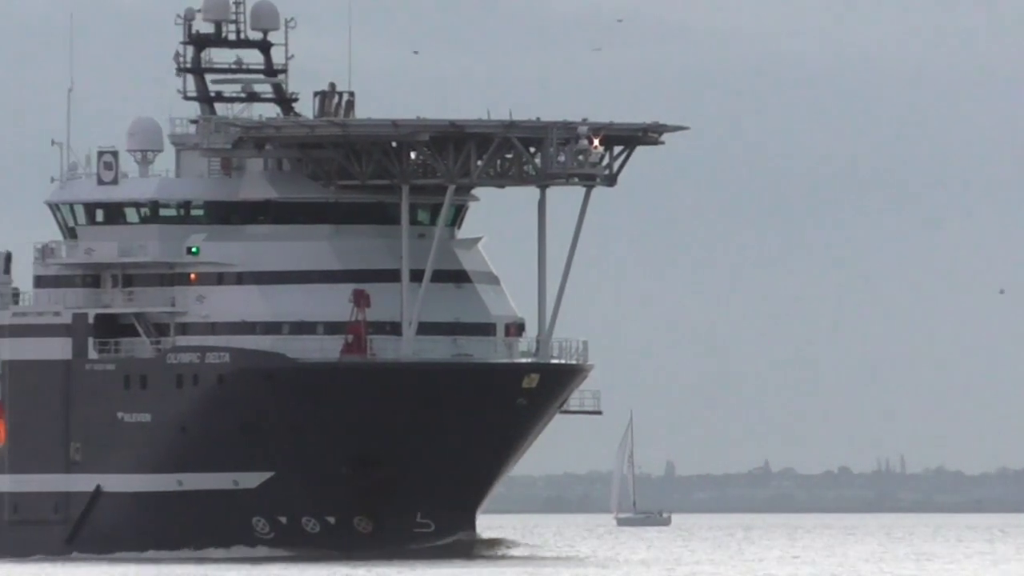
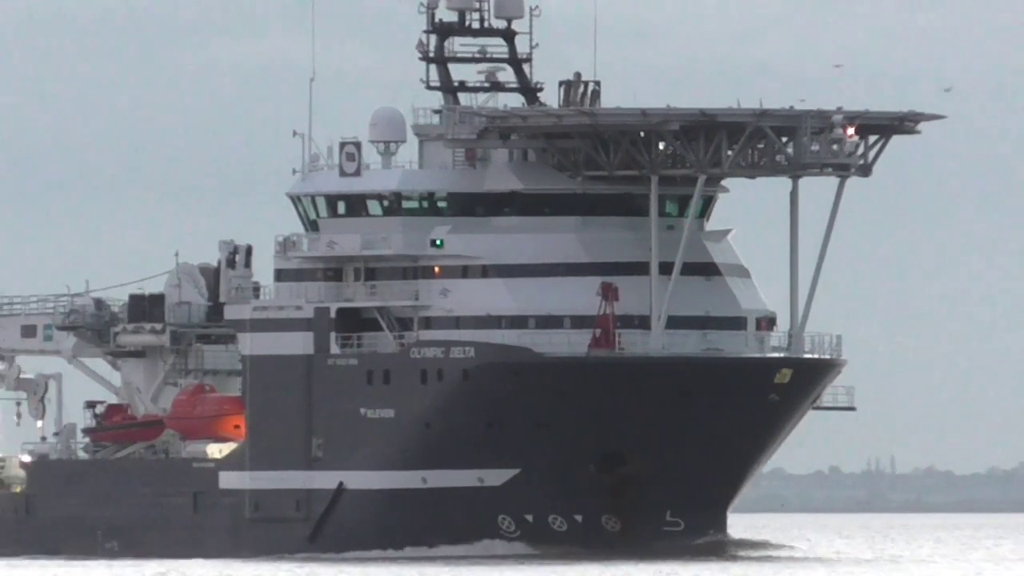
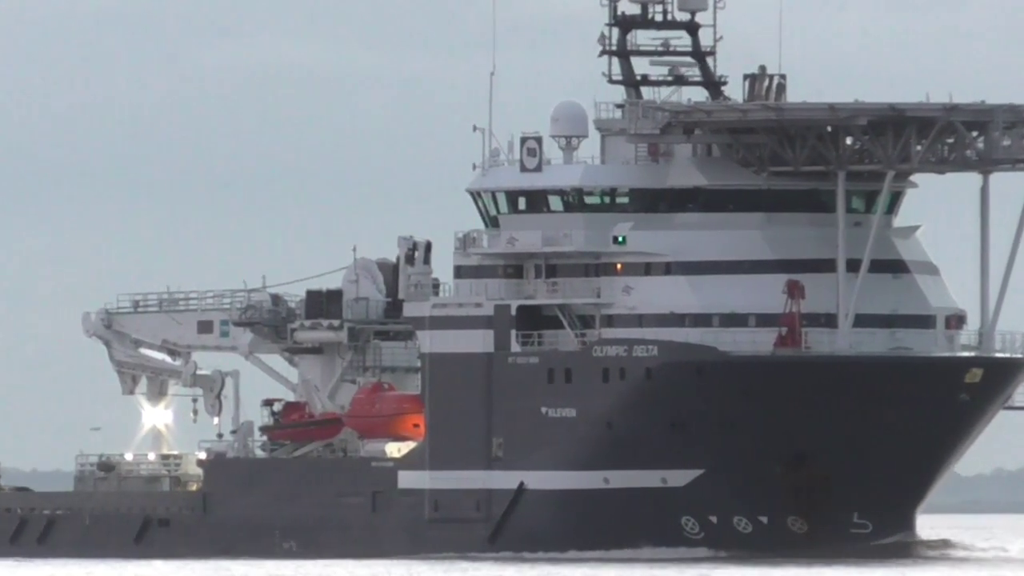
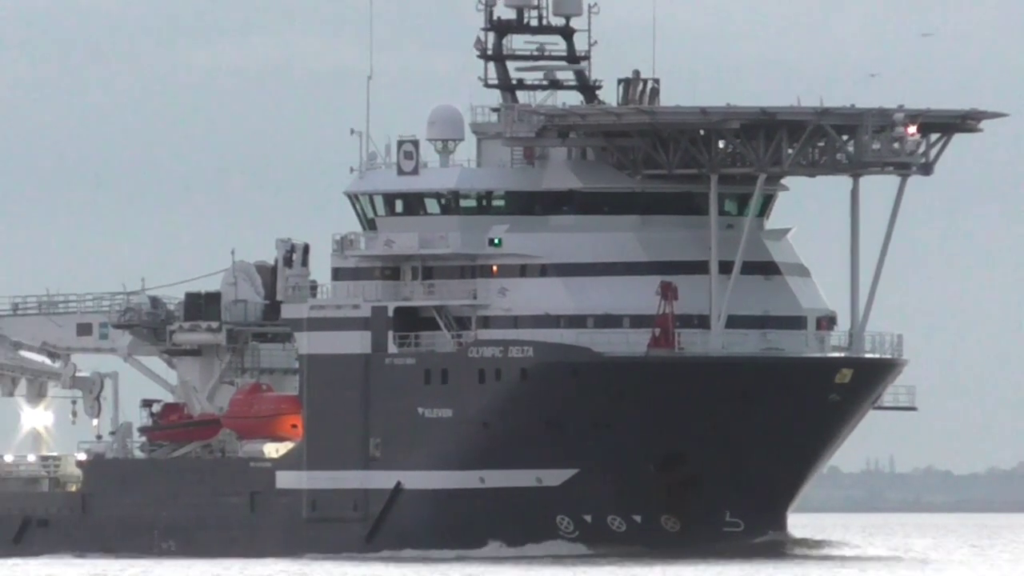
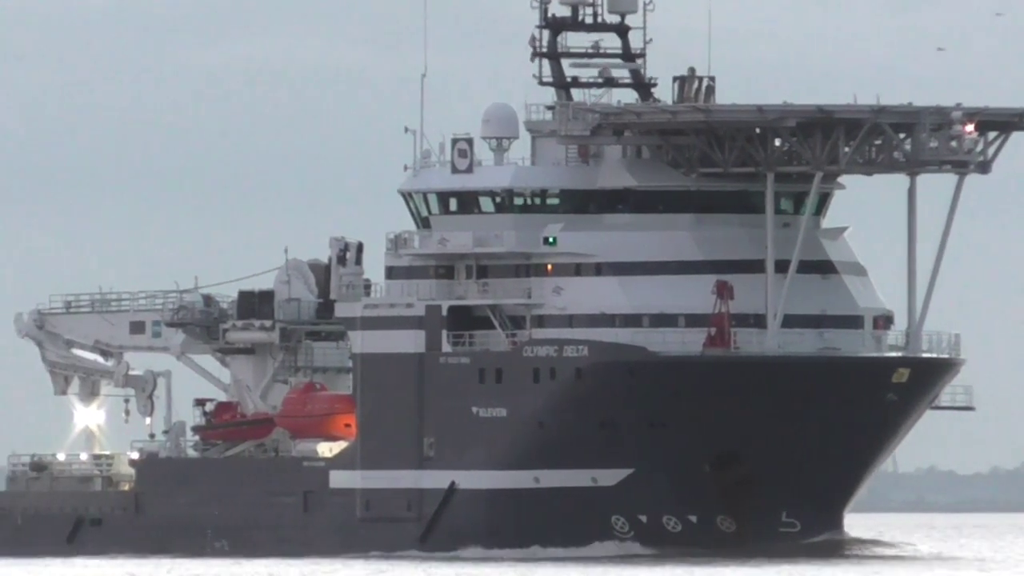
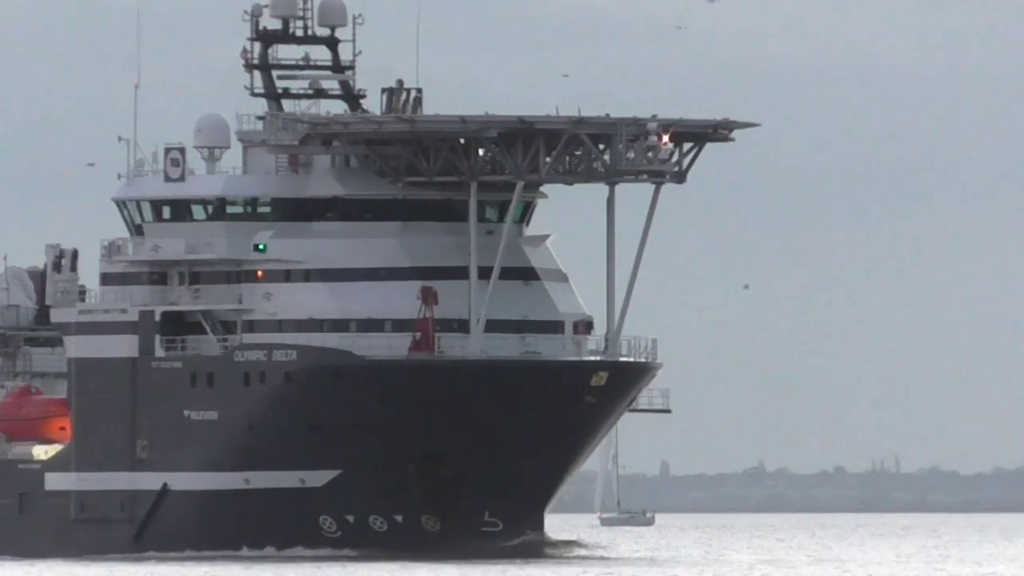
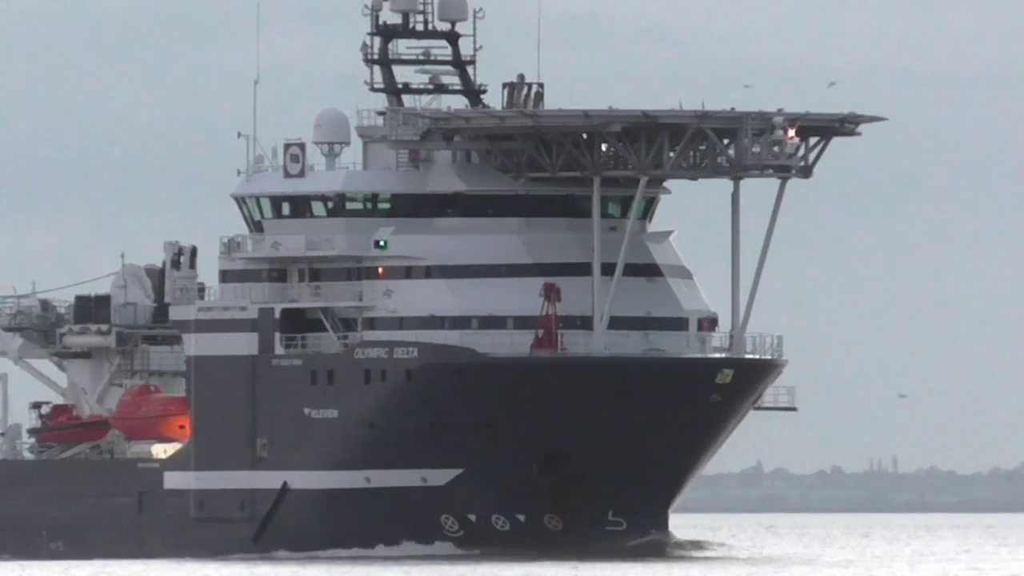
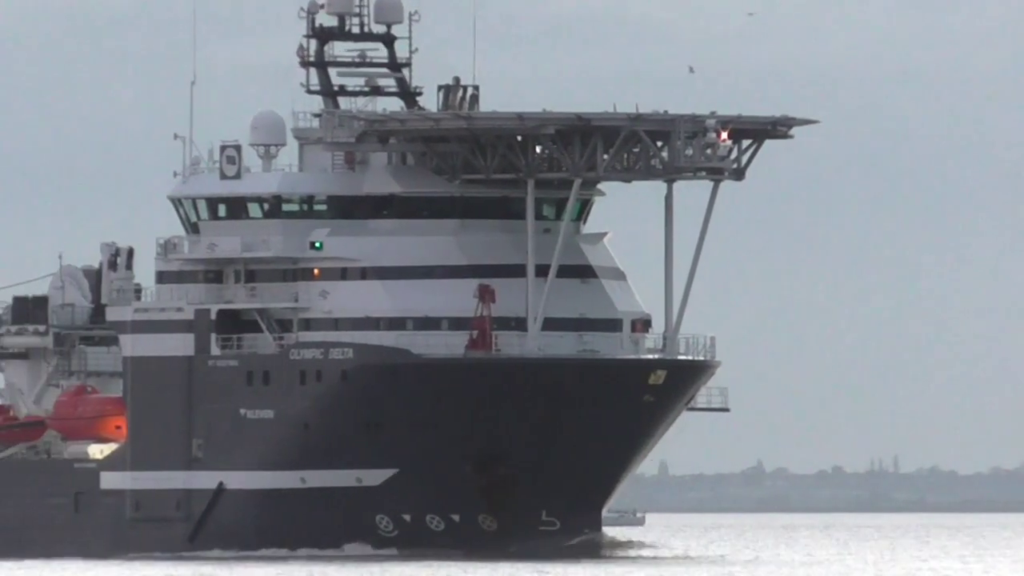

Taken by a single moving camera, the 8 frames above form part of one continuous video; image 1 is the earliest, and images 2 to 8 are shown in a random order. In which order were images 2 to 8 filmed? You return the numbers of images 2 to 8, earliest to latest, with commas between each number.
6, 8, 7, 2, 4, 5, 3
